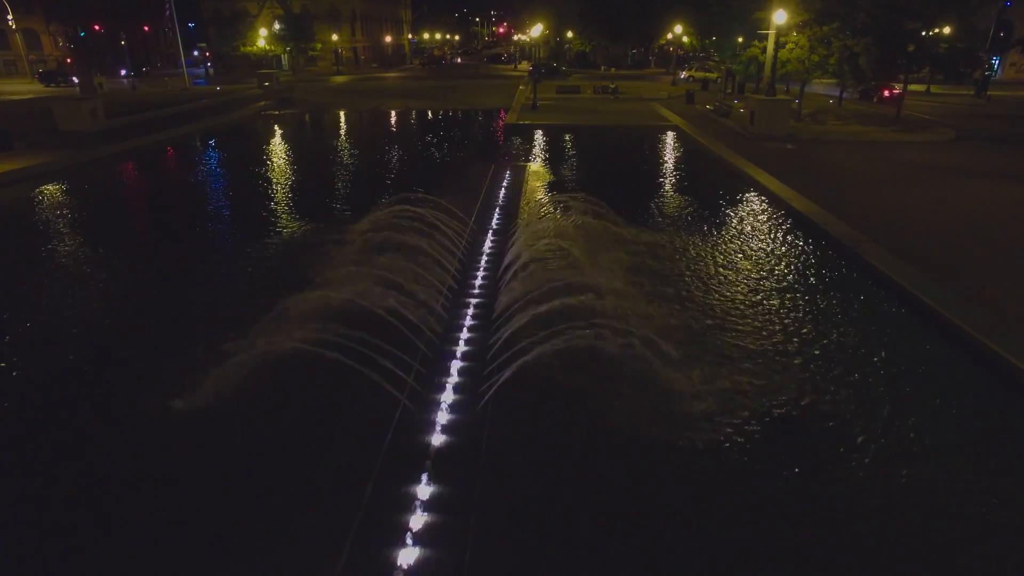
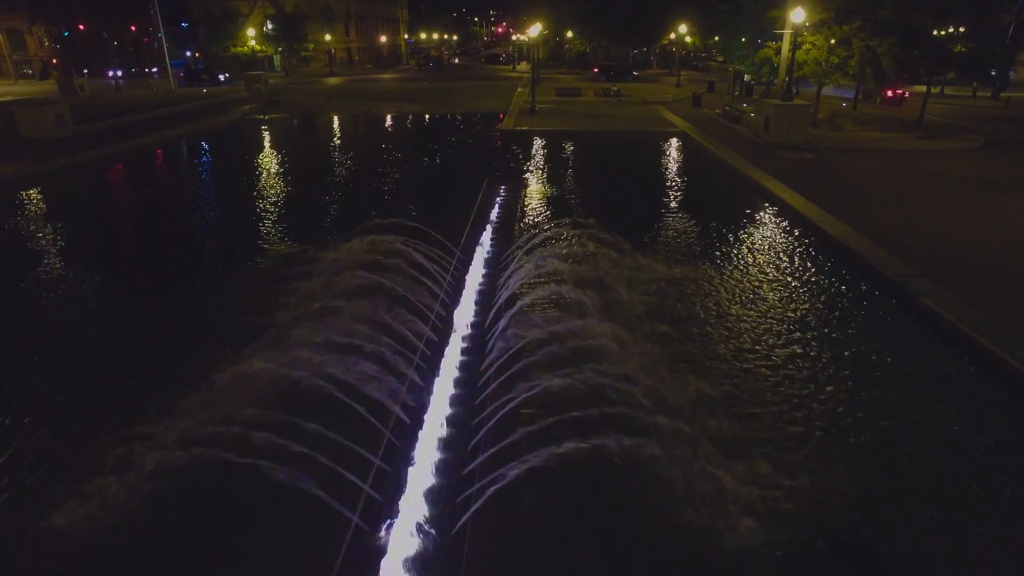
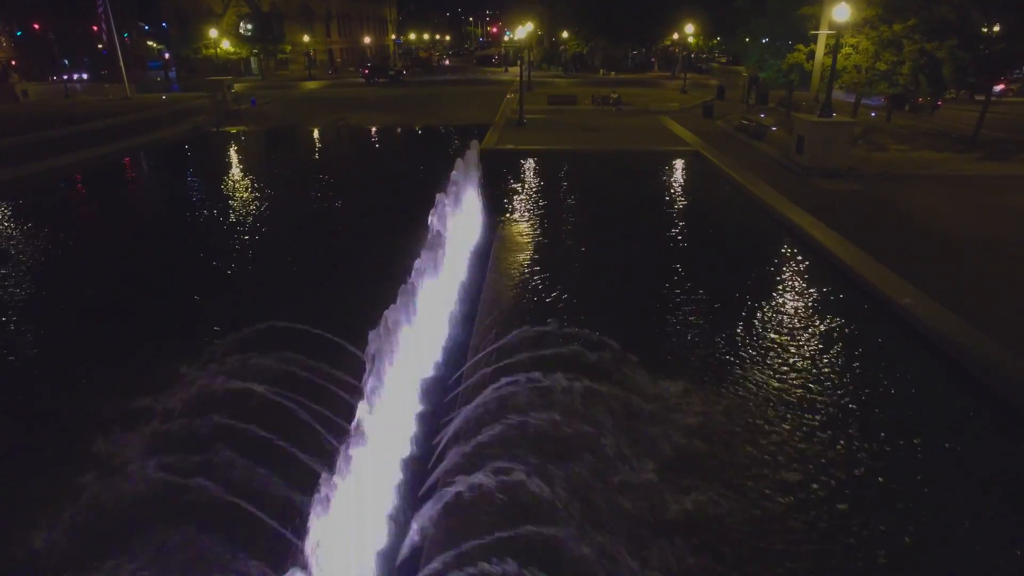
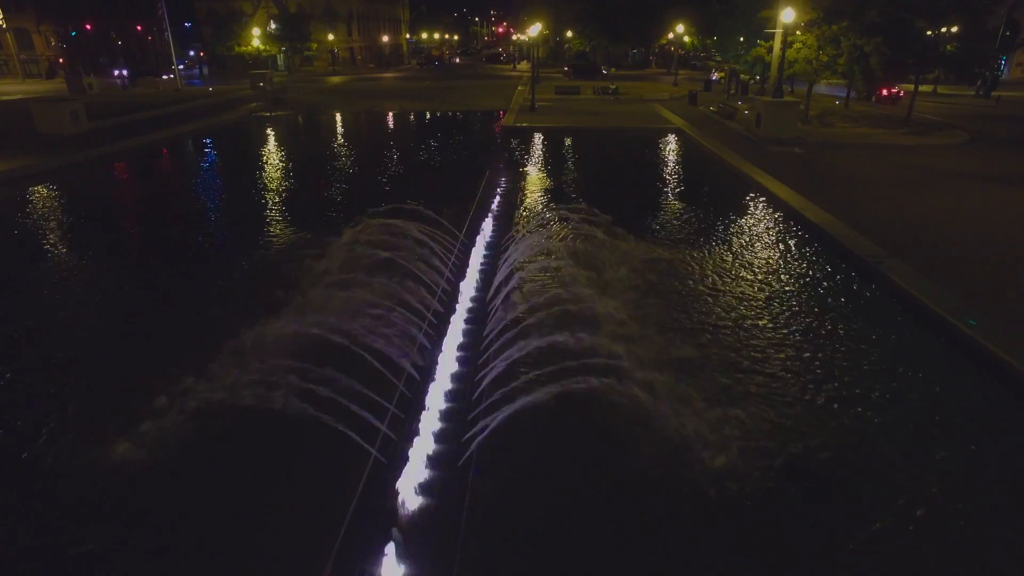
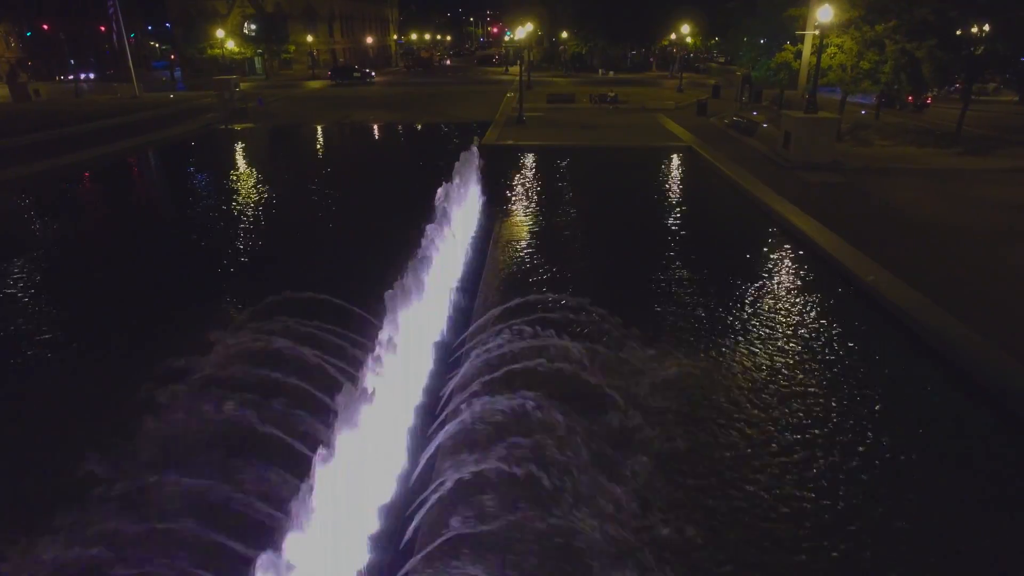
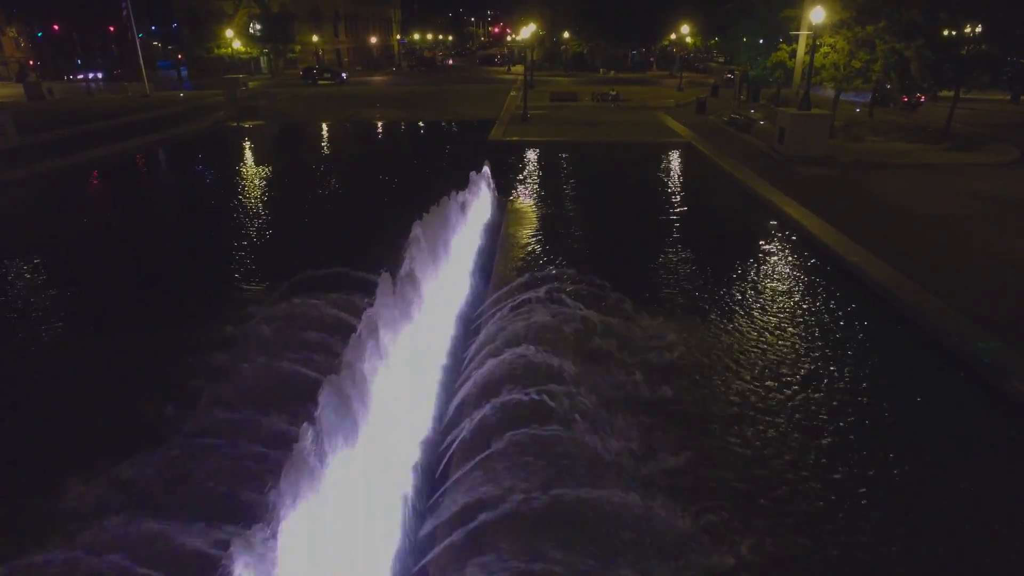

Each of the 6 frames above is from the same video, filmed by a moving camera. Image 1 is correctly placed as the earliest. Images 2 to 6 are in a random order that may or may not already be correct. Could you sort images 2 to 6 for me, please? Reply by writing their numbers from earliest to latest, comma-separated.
4, 2, 6, 5, 3
